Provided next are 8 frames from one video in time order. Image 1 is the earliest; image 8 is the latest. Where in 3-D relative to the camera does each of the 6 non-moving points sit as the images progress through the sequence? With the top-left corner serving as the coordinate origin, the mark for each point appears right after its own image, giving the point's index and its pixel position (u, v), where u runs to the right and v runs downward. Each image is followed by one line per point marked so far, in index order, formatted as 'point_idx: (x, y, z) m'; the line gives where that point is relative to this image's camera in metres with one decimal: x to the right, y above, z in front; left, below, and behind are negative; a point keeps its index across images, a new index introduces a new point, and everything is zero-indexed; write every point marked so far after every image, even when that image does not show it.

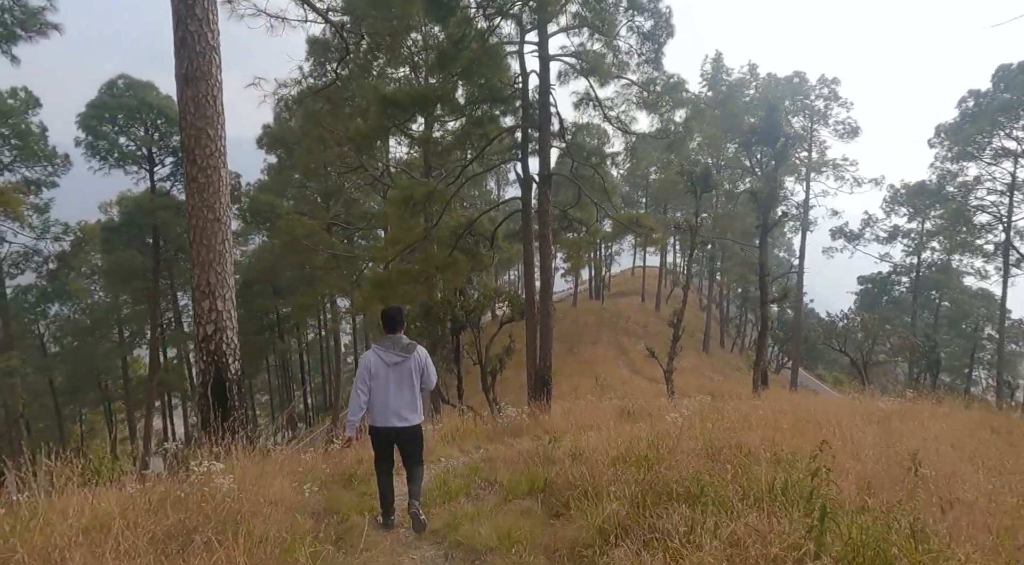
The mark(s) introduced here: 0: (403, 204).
0: (-1.9, +1.3, +12.0) m
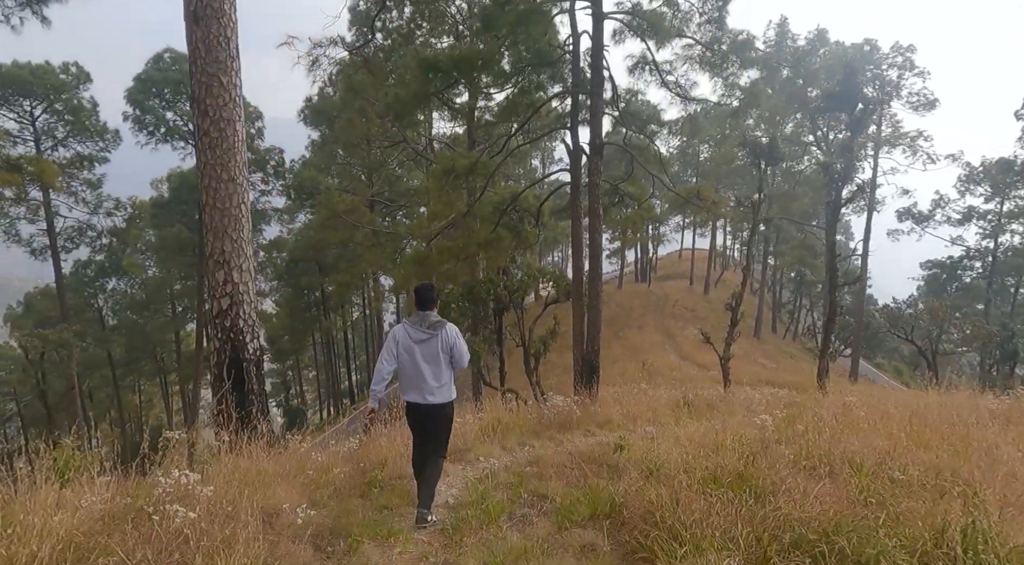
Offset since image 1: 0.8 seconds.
0: (-1.1, +1.7, +11.3) m
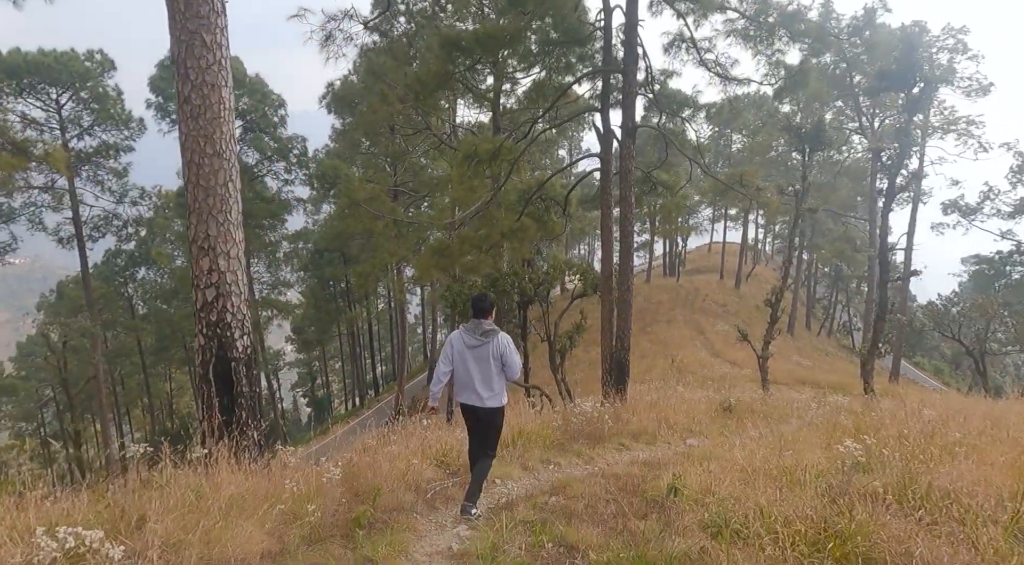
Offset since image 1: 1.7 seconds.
0: (-0.7, +1.8, +10.7) m
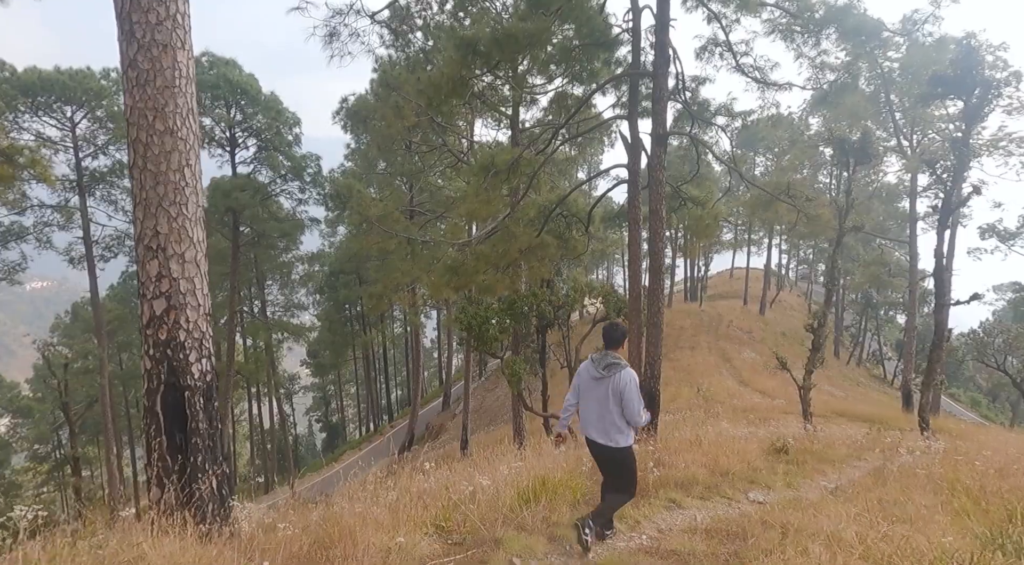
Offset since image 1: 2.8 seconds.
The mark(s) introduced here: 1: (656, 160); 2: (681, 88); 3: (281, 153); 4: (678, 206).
0: (-0.4, +1.5, +9.9) m
1: (+1.9, +1.6, +9.6) m
2: (+2.5, +2.8, +10.5) m
3: (-5.5, +3.1, +17.0) m
4: (+2.6, +1.2, +11.4) m
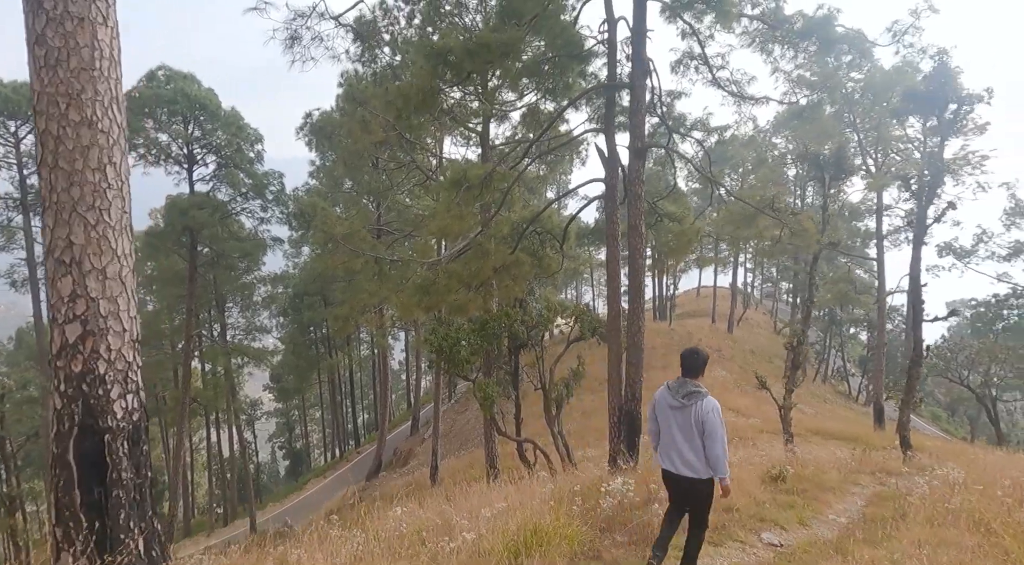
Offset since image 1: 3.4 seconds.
0: (-0.8, +1.3, +9.5) m
1: (+1.6, +1.4, +9.3) m
2: (+2.1, +2.6, +10.2) m
3: (-6.2, +2.6, +16.4) m
4: (+2.2, +0.9, +11.1) m
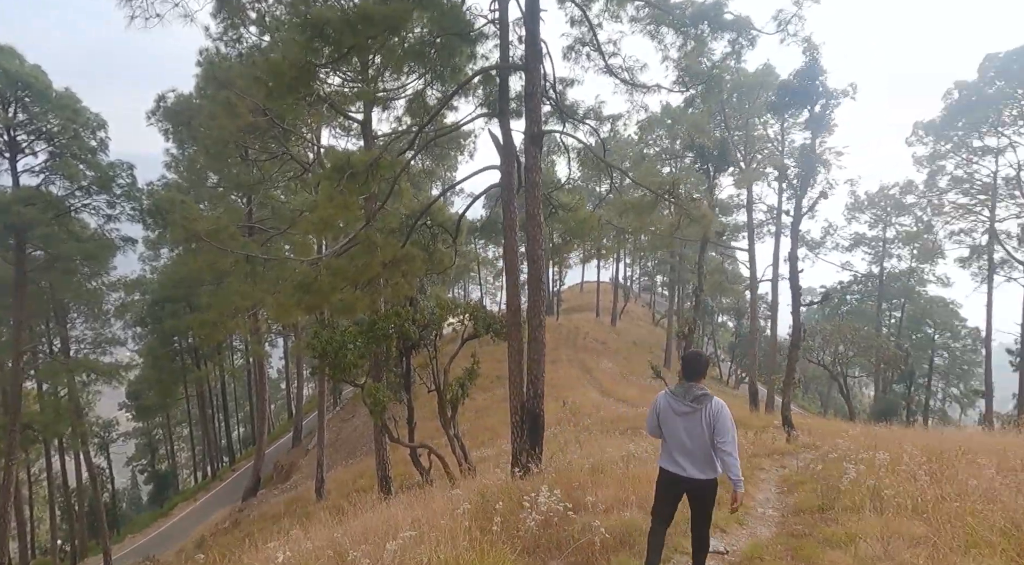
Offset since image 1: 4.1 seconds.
0: (-2.1, +1.3, +8.8) m
1: (+0.2, +1.5, +8.9) m
2: (+0.5, +2.7, +9.9) m
3: (-8.6, +2.4, +14.6) m
4: (+0.6, +1.0, +10.8) m
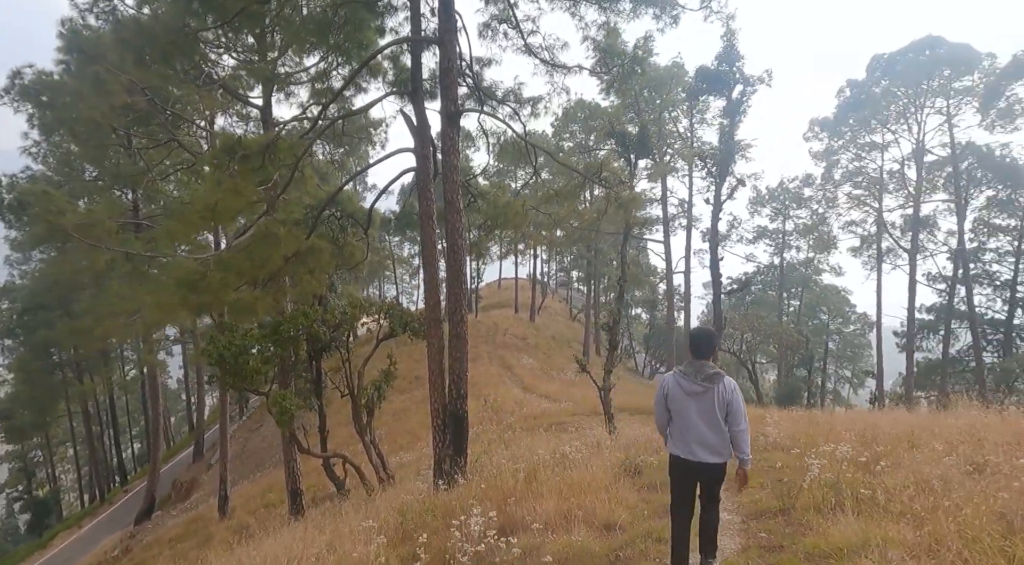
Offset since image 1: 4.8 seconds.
0: (-3.1, +1.3, +7.8) m
1: (-0.7, +1.6, +8.3) m
2: (-0.6, +2.8, +9.3) m
3: (-10.2, +2.3, +12.9) m
4: (-0.6, +1.1, +10.2) m
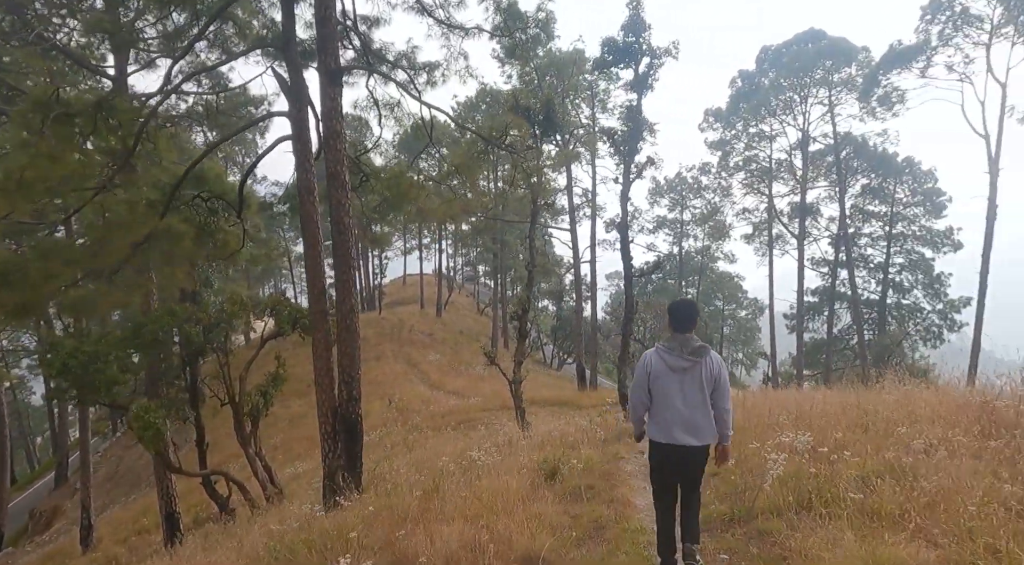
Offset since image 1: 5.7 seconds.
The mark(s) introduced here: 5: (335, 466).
0: (-4.1, +1.4, +6.5) m
1: (-1.8, +1.7, +7.2) m
2: (-1.9, +2.9, +8.2) m
3: (-11.9, +2.2, +10.6) m
4: (-2.0, +1.3, +9.1) m
5: (-1.8, -1.7, +7.2) m
